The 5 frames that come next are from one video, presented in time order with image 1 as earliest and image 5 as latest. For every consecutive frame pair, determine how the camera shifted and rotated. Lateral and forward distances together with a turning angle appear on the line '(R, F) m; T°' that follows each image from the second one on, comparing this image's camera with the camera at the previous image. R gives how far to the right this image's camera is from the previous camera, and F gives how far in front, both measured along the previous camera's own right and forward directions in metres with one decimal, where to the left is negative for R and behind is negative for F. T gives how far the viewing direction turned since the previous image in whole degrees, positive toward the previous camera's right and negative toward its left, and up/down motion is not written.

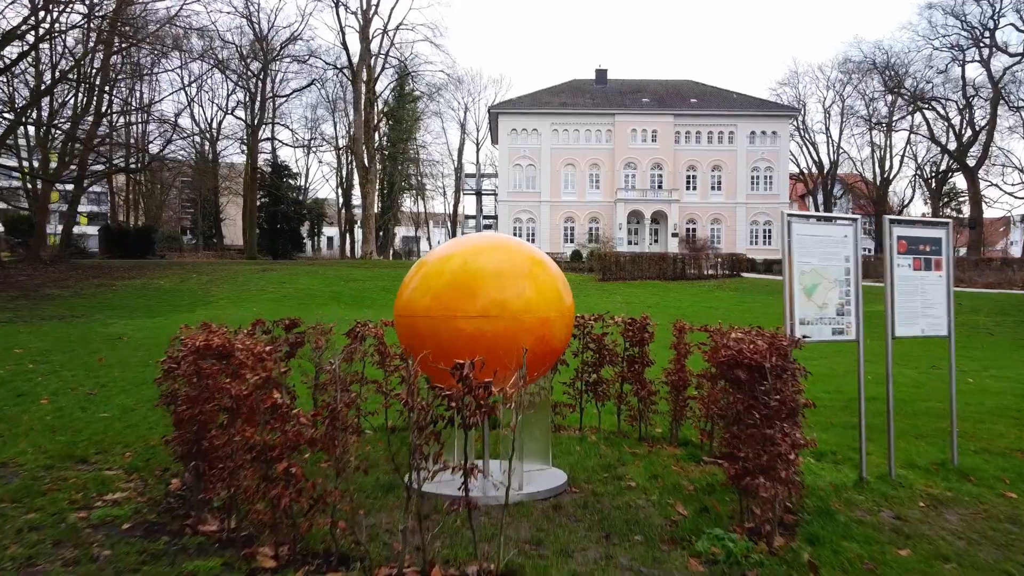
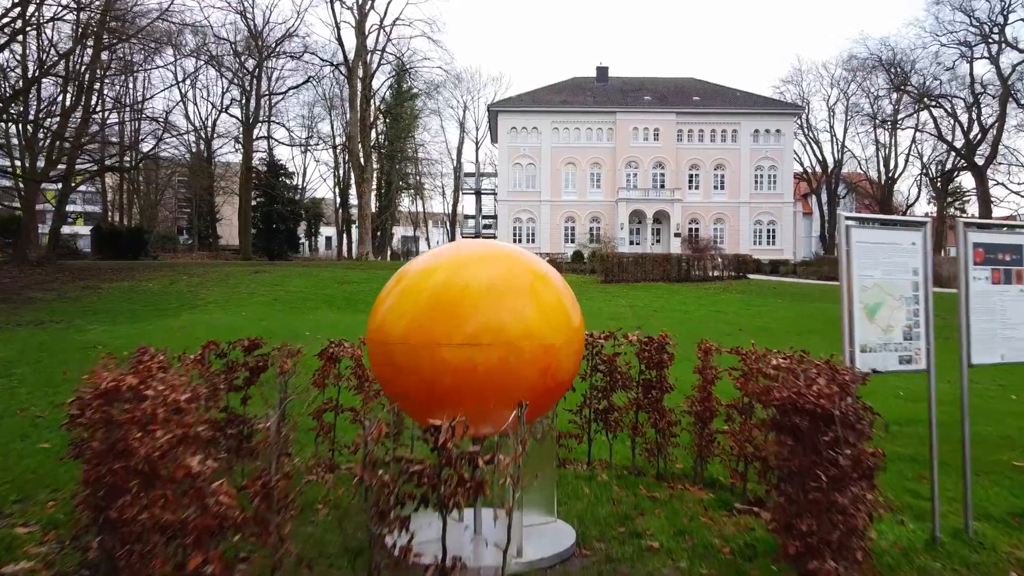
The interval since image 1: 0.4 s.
(0.0, +0.6) m; 0°
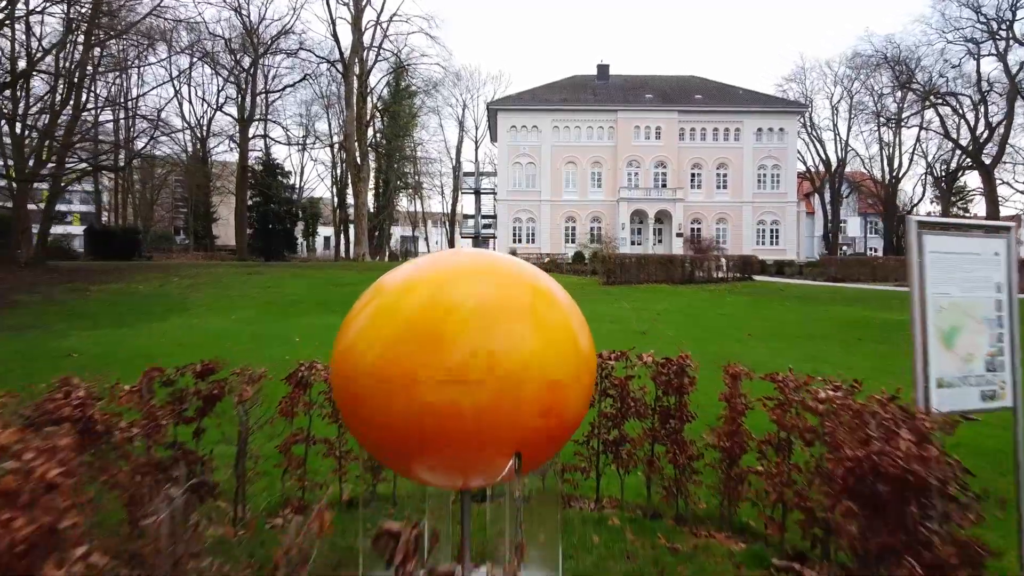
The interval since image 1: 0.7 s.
(0.0, +0.5) m; 0°
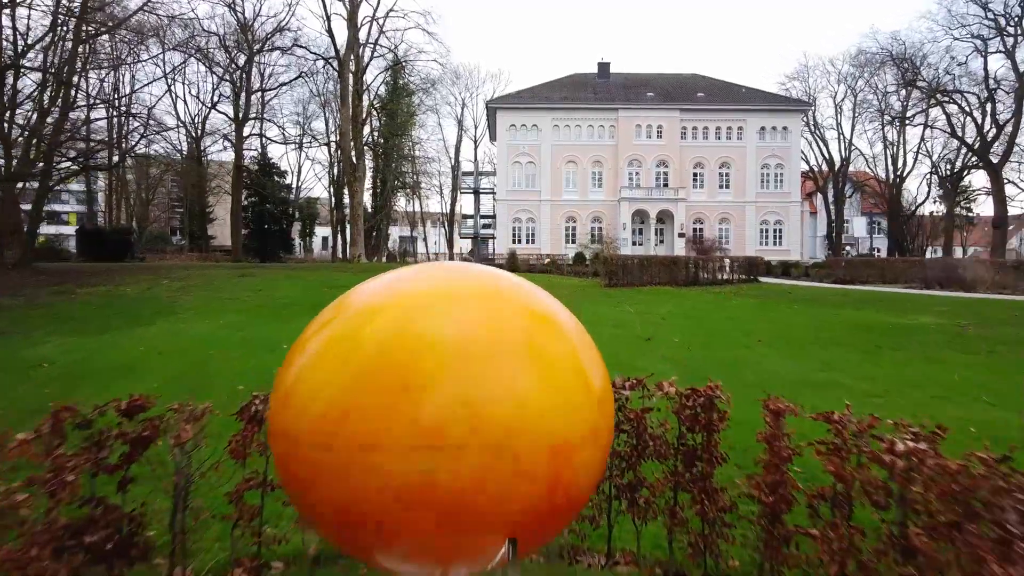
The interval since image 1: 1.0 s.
(0.0, +0.6) m; 0°
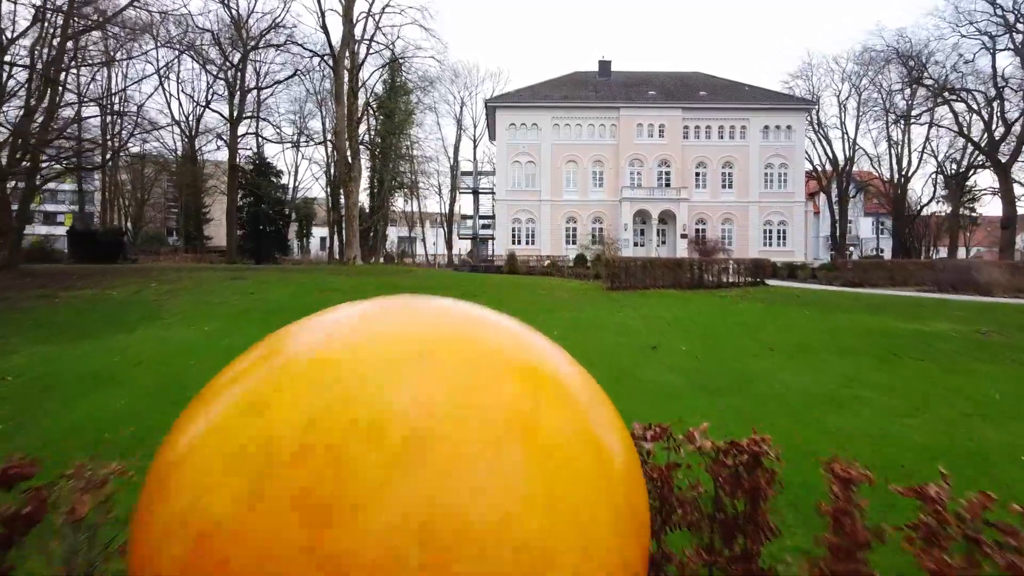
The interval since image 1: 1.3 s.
(0.0, +0.6) m; 0°
